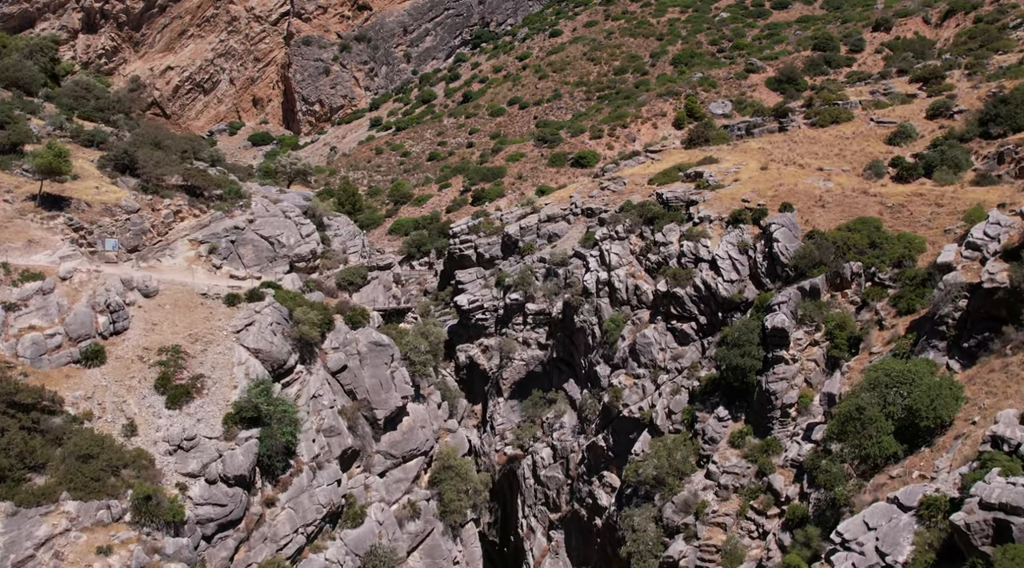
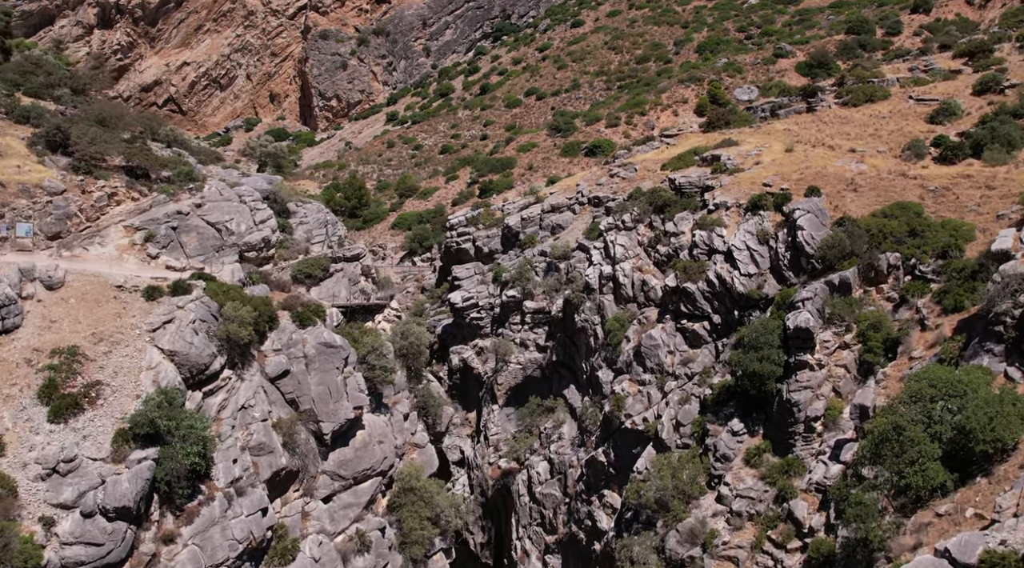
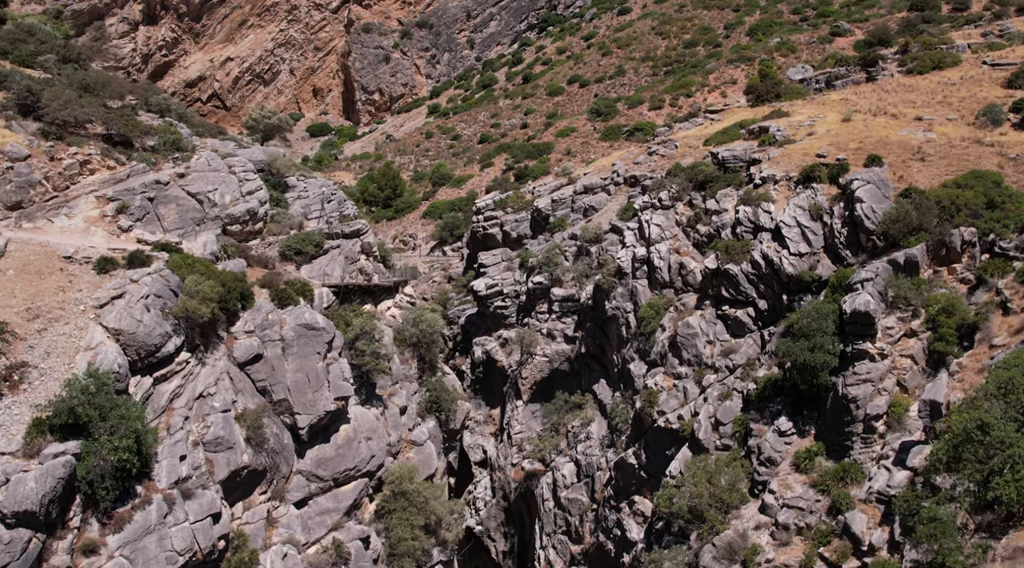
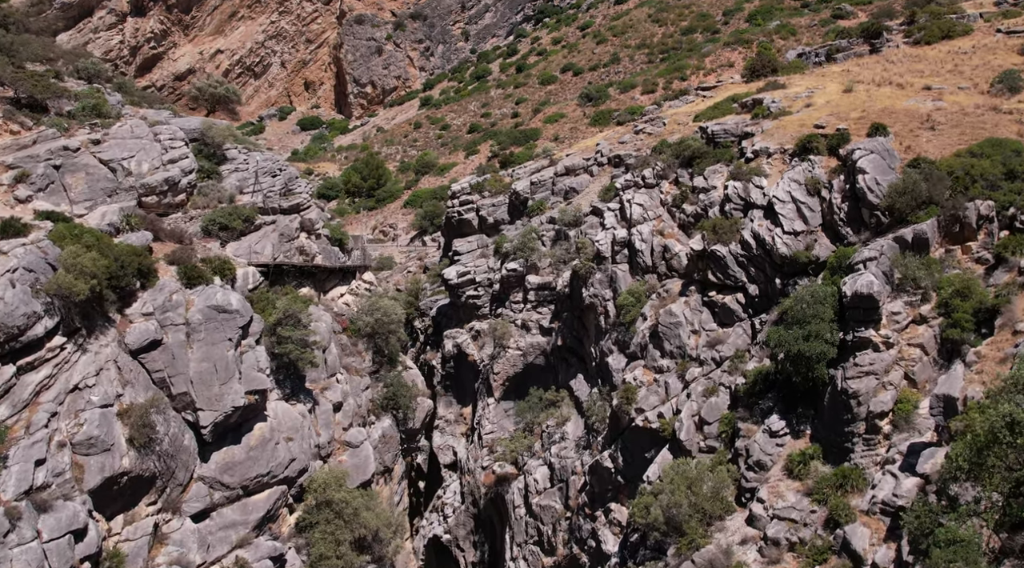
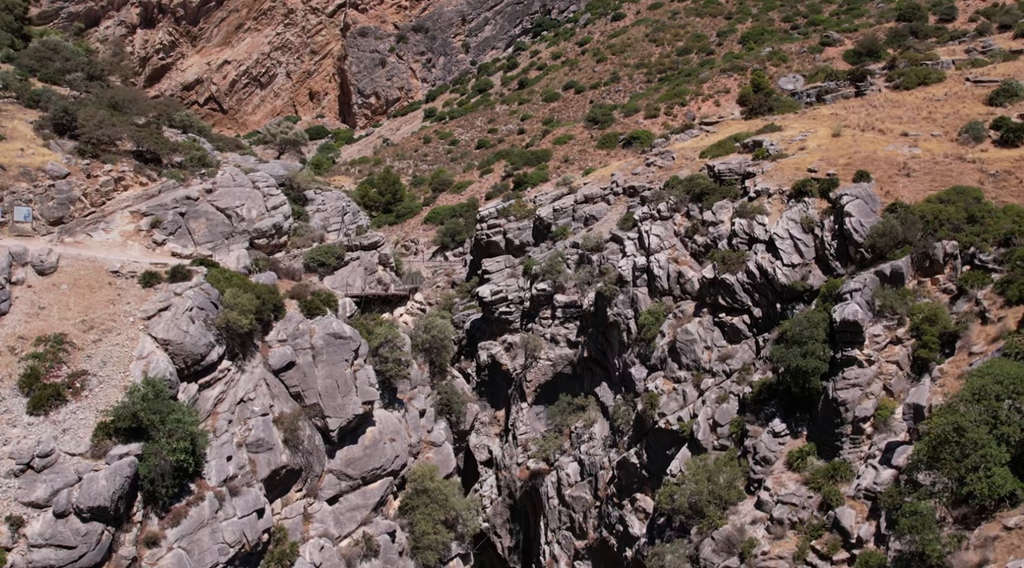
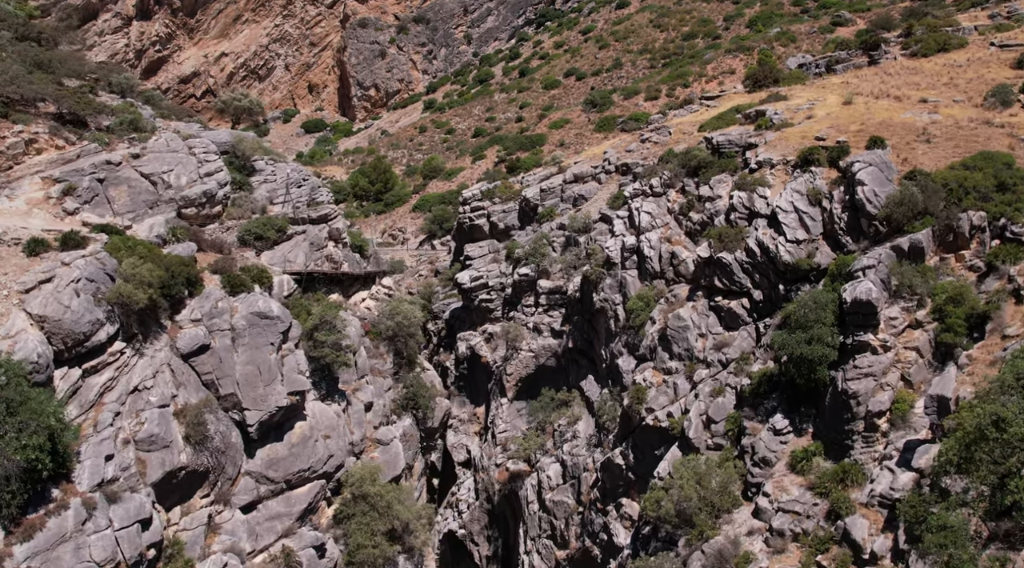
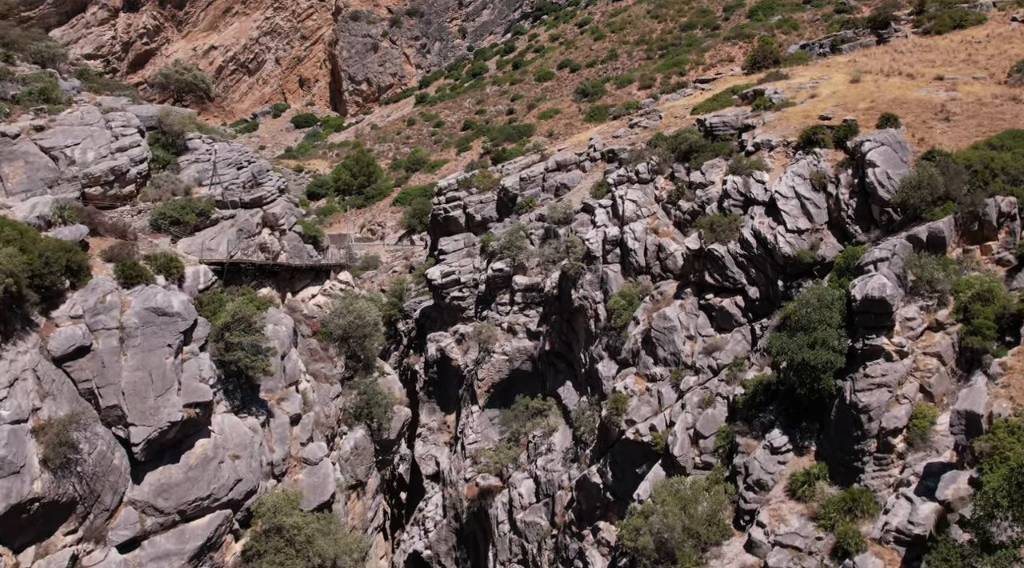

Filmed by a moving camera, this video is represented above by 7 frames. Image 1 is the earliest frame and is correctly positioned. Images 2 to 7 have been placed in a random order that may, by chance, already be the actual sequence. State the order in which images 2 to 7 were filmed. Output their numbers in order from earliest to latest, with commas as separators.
2, 5, 3, 6, 4, 7
